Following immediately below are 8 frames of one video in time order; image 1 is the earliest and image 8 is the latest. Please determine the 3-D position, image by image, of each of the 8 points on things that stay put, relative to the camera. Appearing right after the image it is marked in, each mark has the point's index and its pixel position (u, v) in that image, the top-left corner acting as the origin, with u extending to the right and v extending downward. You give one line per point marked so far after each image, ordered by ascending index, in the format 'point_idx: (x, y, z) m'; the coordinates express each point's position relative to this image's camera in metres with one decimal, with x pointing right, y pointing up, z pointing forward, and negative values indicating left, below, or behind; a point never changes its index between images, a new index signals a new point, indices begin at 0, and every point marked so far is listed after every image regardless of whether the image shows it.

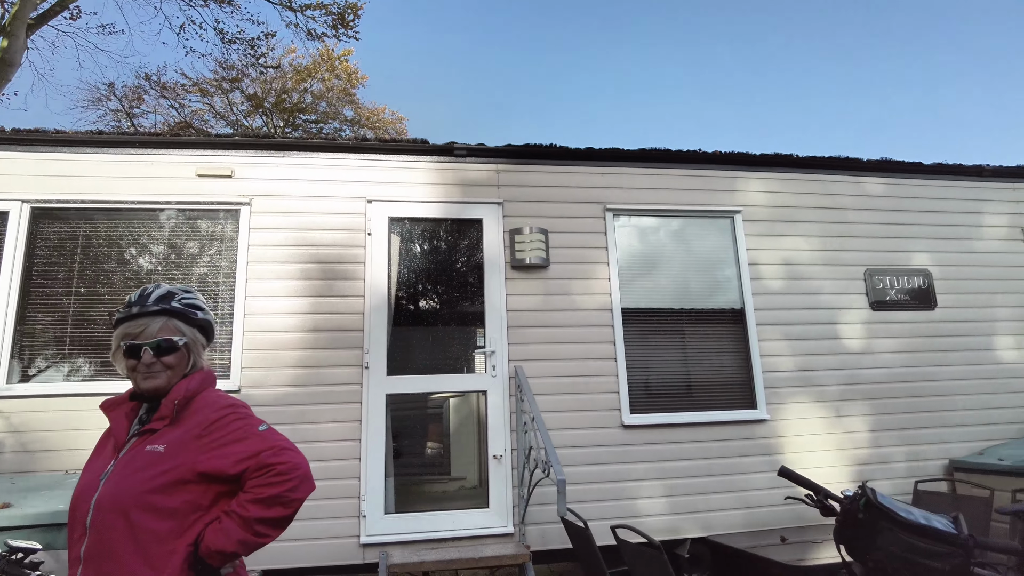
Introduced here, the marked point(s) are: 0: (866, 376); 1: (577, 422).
0: (+2.5, -0.6, +4.6) m
1: (+0.4, -0.9, +4.2) m
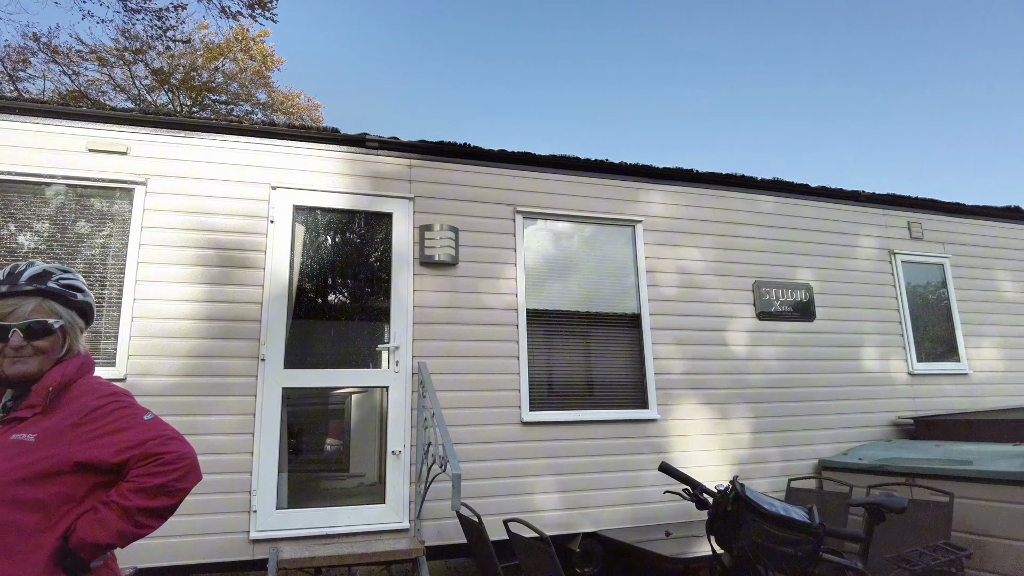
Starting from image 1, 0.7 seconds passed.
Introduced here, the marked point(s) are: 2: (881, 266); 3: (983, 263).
0: (+1.8, -0.7, +4.9) m
1: (-0.2, -0.8, +4.2) m
2: (+3.2, +0.2, +5.6) m
3: (+4.4, +0.2, +6.1) m
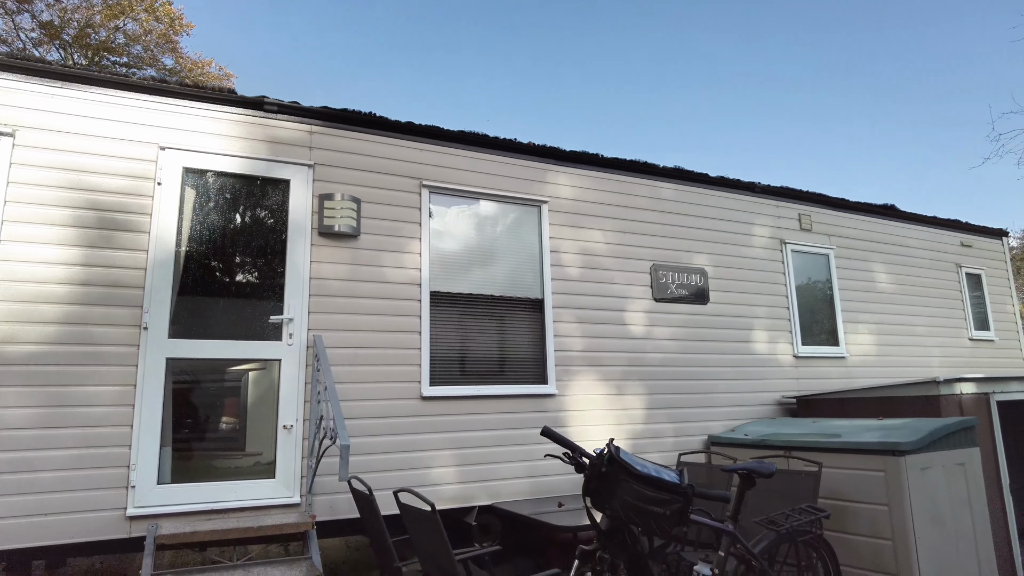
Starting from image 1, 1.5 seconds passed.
0: (+1.0, -0.6, +5.1) m
1: (-0.9, -0.7, +4.2) m
2: (+2.4, +0.3, +5.9) m
3: (+3.5, +0.3, +6.5) m
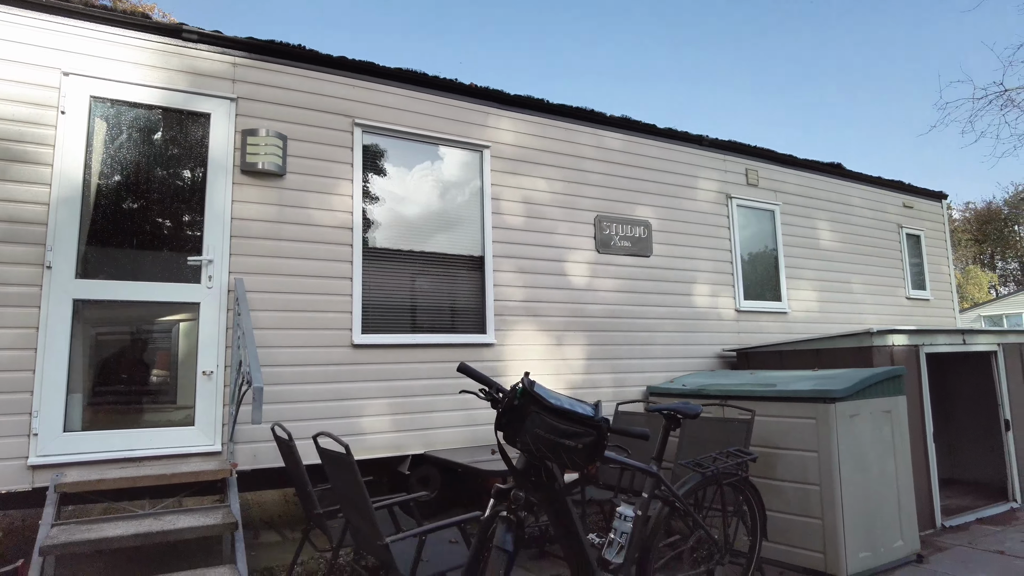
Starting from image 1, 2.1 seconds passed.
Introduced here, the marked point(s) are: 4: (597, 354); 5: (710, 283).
0: (+0.6, -0.2, +5.0) m
1: (-1.3, -0.3, +4.0) m
2: (+1.9, +0.7, +5.9) m
3: (+3.0, +0.8, +6.6) m
4: (+0.7, -0.5, +5.0) m
5: (+1.7, 0.0, +5.7) m
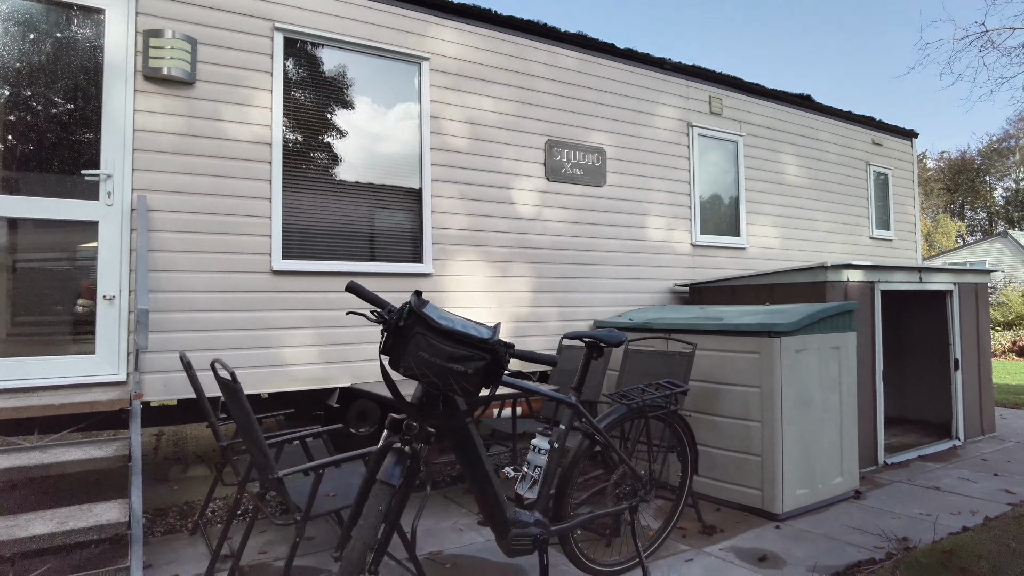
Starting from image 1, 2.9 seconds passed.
0: (+0.2, +0.3, +4.8) m
1: (-1.7, +0.1, +3.7) m
2: (+1.4, +1.3, +5.6) m
3: (+2.5, +1.4, +6.3) m
4: (+0.2, 0.0, +4.8) m
5: (+1.3, +0.6, +5.5) m
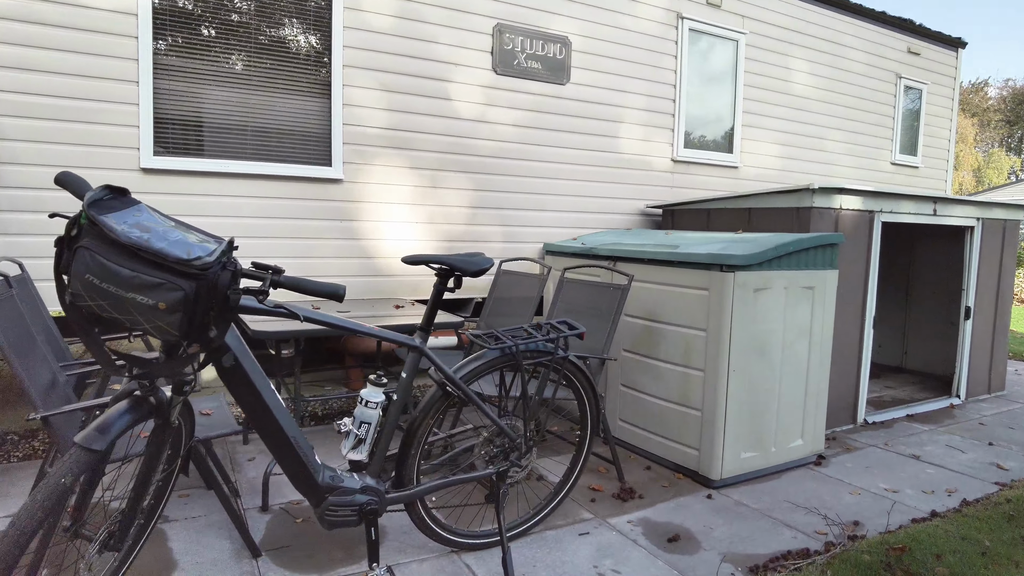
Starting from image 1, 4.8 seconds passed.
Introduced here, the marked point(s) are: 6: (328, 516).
0: (-0.2, +0.9, +4.1) m
1: (-2.1, +0.6, +3.1) m
2: (+1.1, +1.9, +4.8) m
3: (+2.3, +2.0, +5.4) m
4: (-0.2, +0.5, +4.2) m
5: (+0.9, +1.2, +4.7) m
6: (-0.5, -0.7, +1.9) m
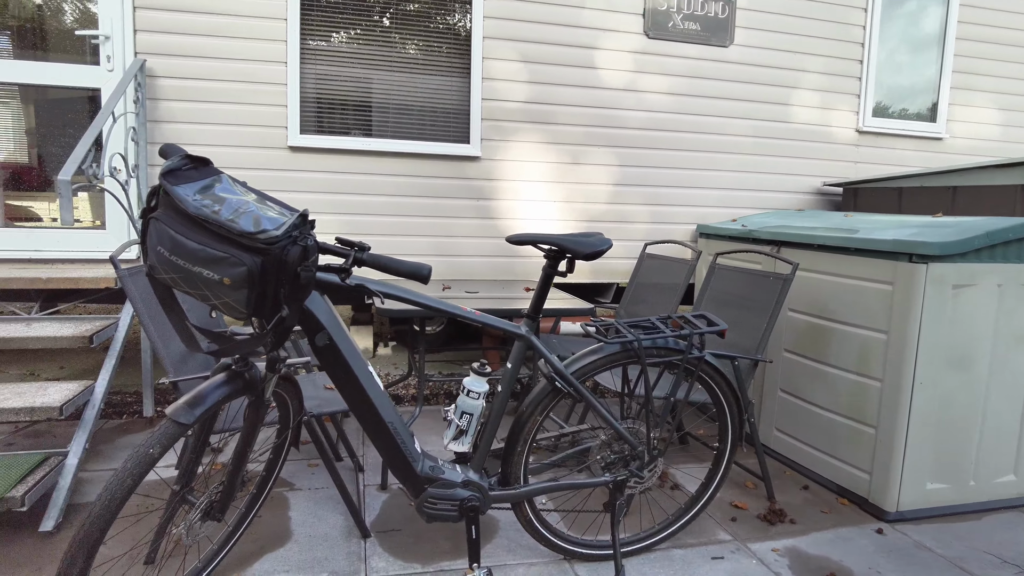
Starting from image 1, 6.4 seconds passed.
0: (+0.6, +1.0, +3.8) m
1: (-1.4, +0.8, +3.3) m
2: (+2.1, +1.9, +4.1) m
3: (+3.4, +2.0, +4.4) m
4: (+0.7, +0.6, +3.9) m
5: (+1.9, +1.2, +4.1) m
6: (-0.2, -0.6, +1.8) m
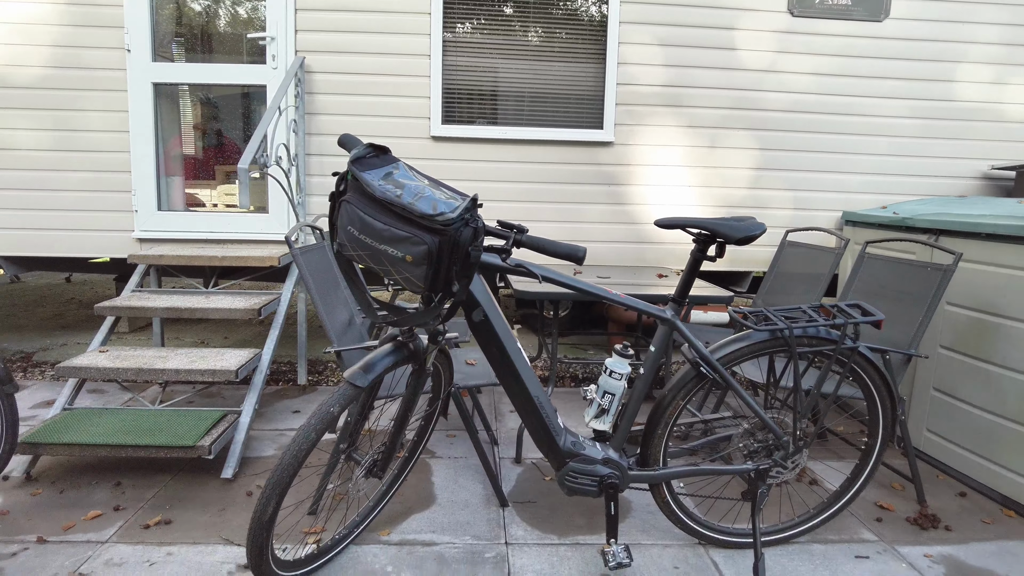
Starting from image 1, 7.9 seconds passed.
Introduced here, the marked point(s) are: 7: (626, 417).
0: (+1.4, +1.0, +3.7) m
1: (-0.7, +0.9, +3.5) m
2: (+2.9, +2.0, +3.6) m
3: (+4.3, +2.0, +3.8) m
4: (+1.5, +0.7, +3.7) m
5: (+2.7, +1.3, +3.7) m
6: (+0.2, -0.6, +1.9) m
7: (+0.3, -0.4, +2.0) m
